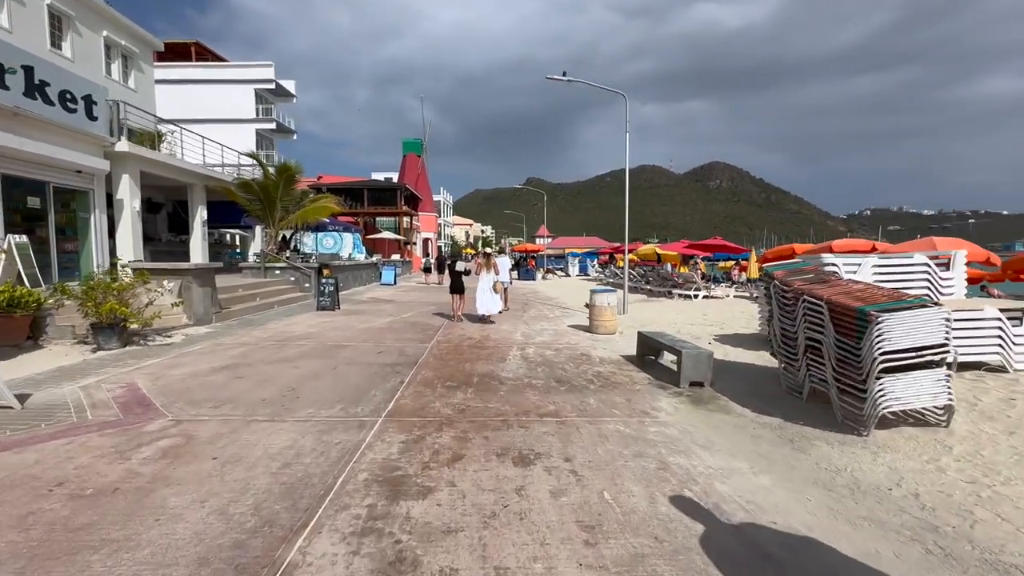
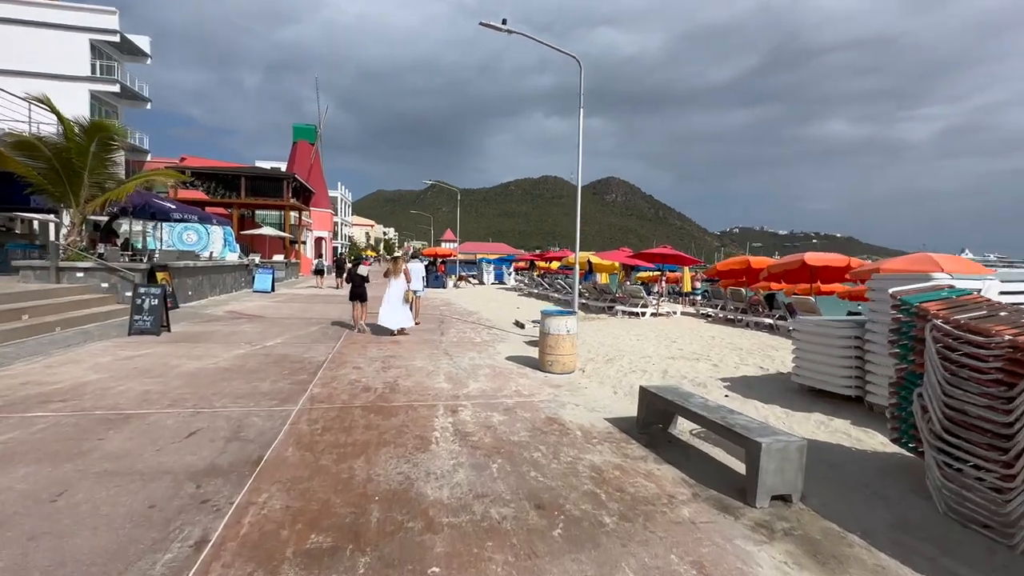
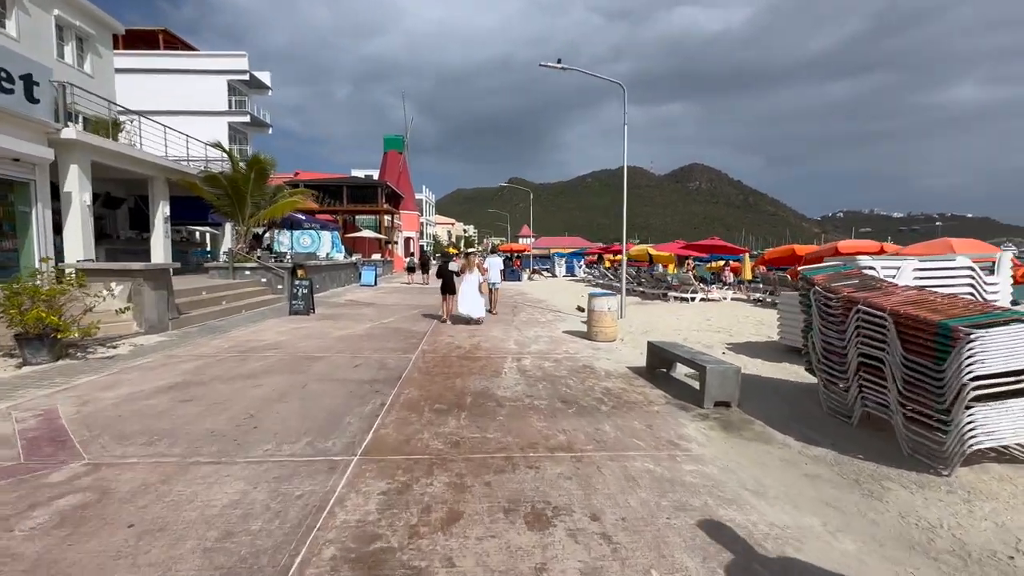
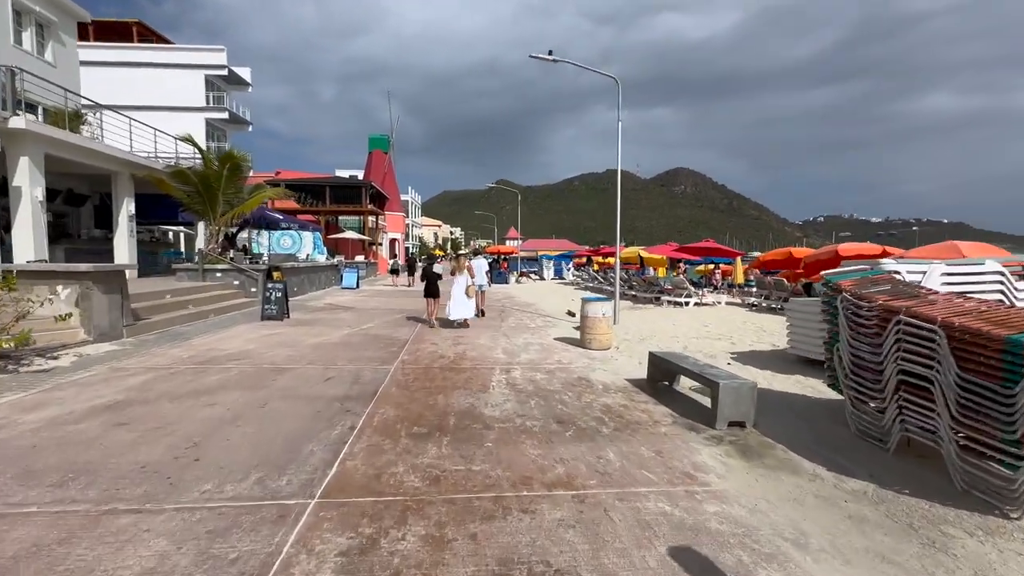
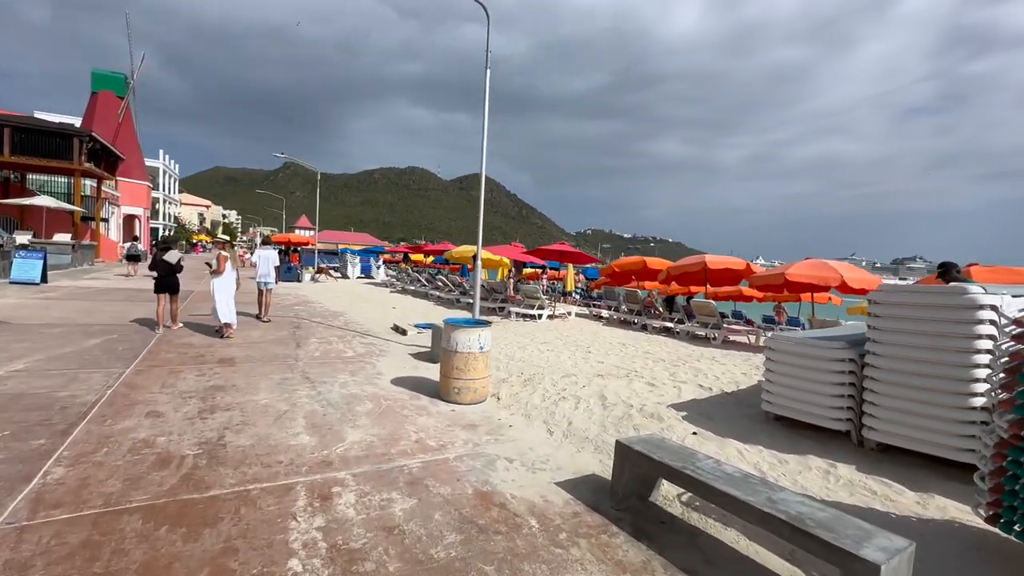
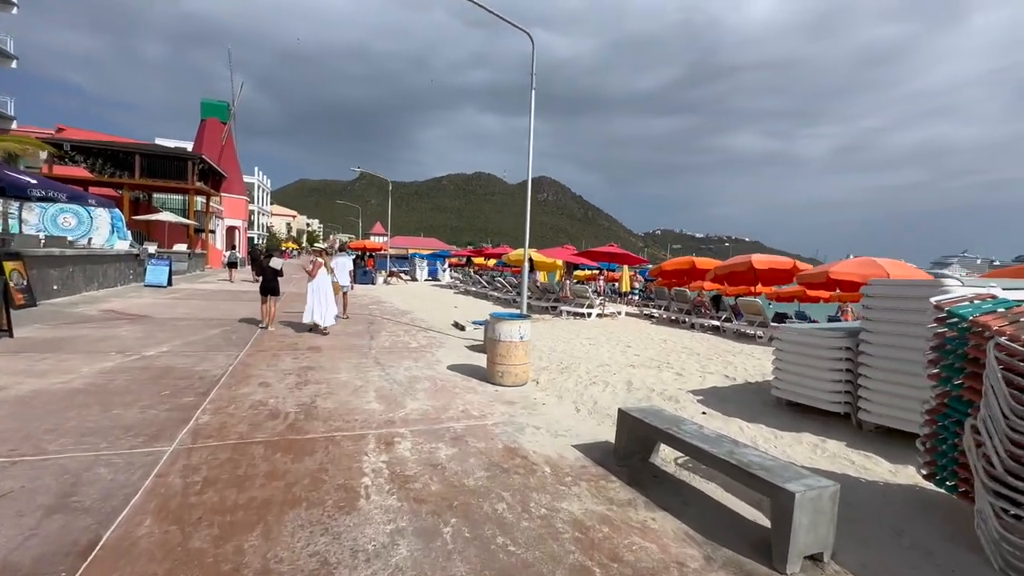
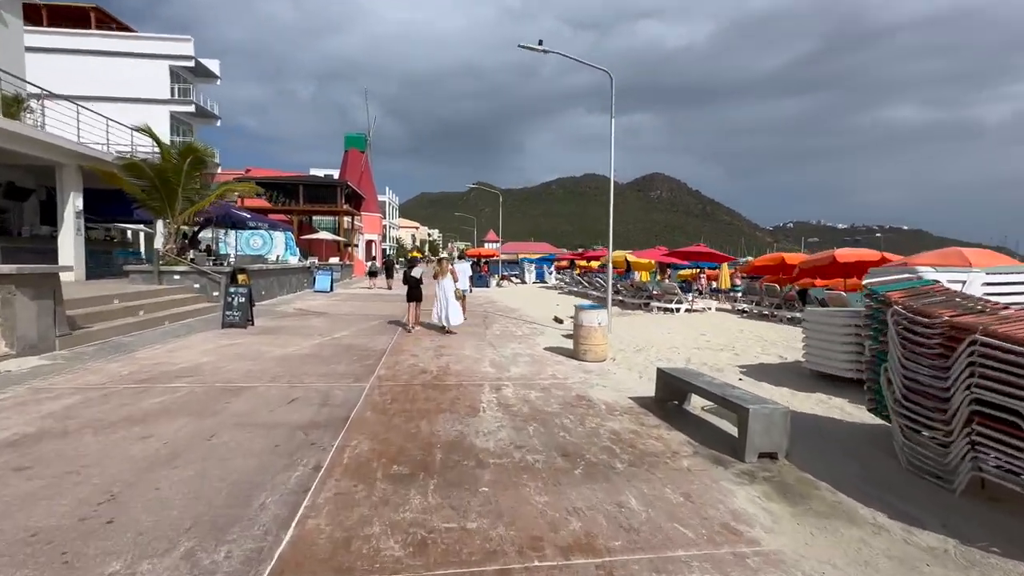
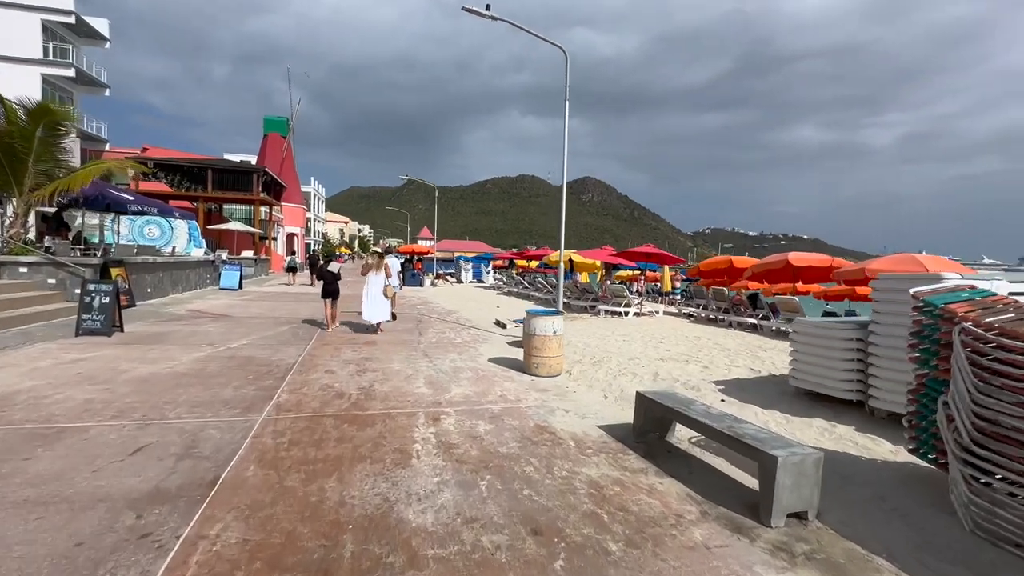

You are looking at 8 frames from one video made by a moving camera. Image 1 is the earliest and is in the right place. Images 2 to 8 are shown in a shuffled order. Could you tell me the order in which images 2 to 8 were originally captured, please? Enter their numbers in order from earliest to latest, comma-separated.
3, 4, 7, 2, 8, 6, 5
